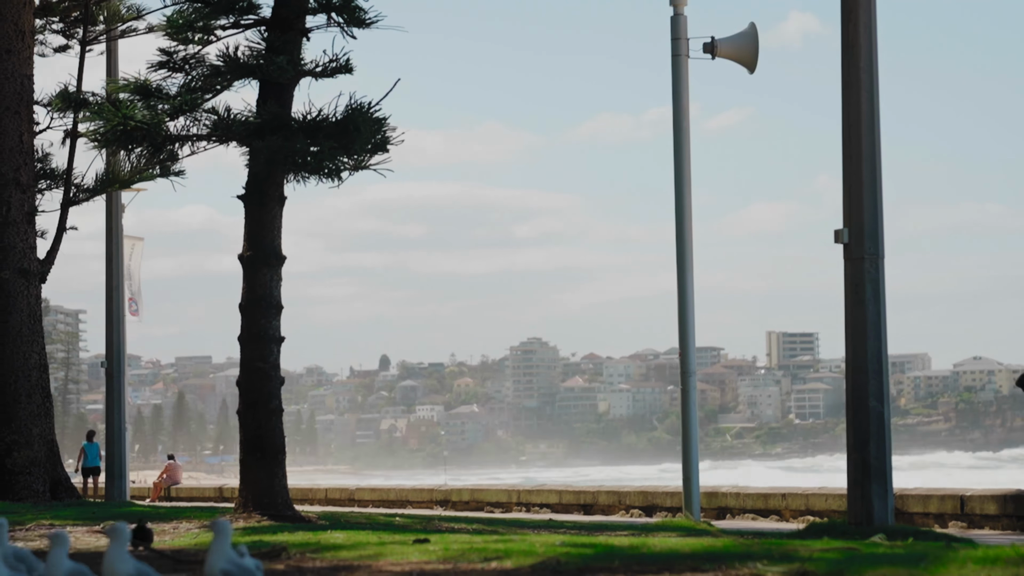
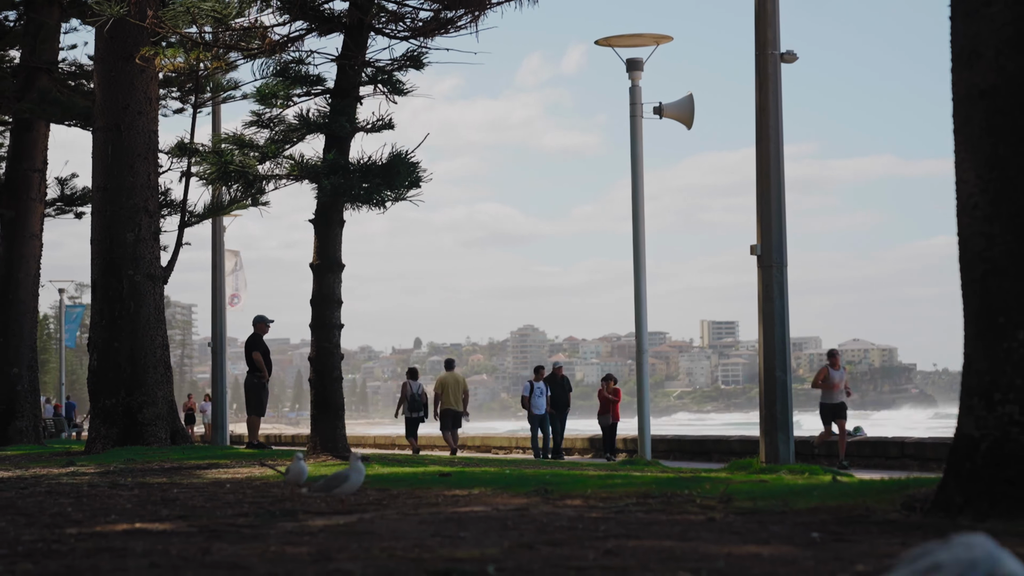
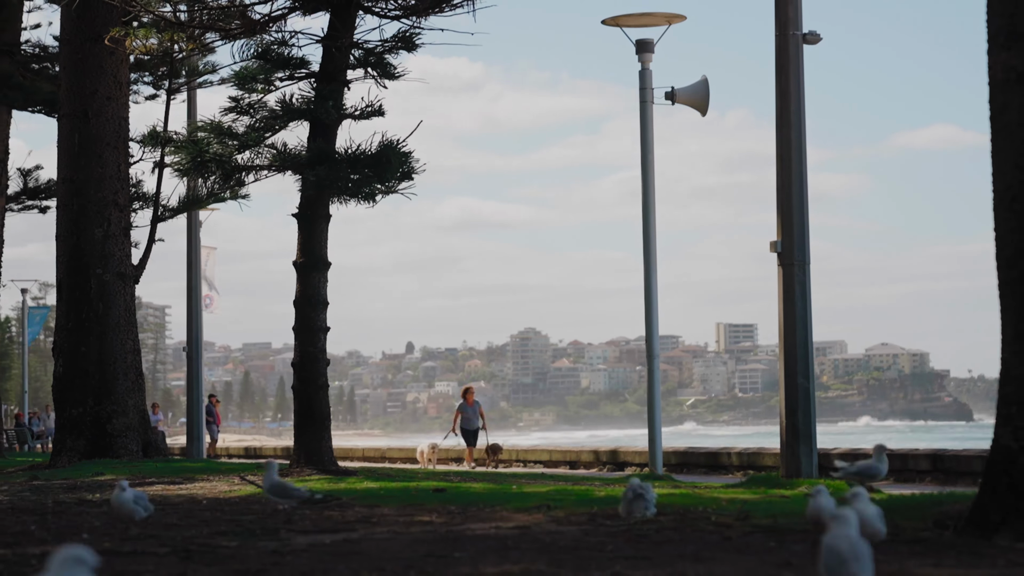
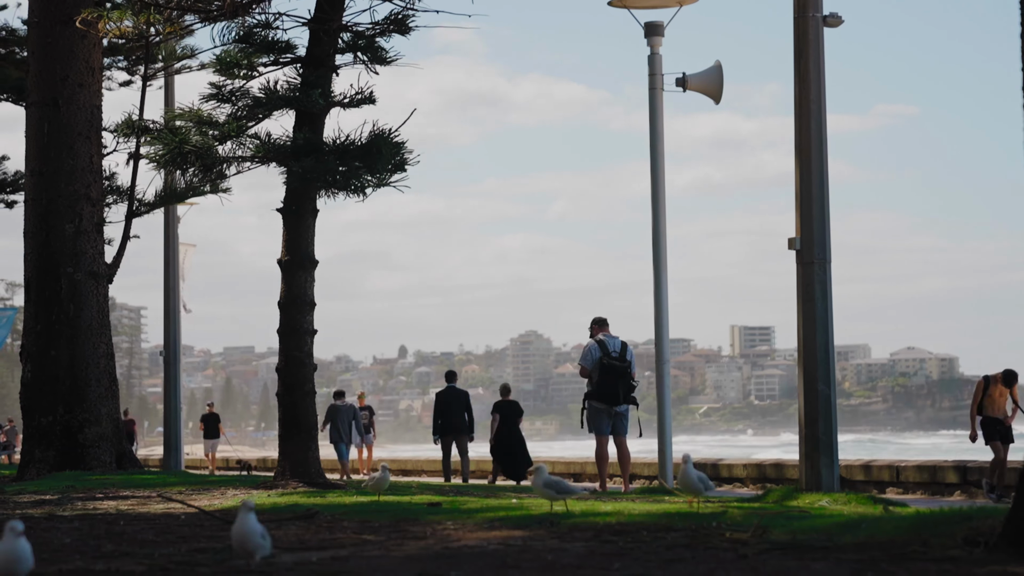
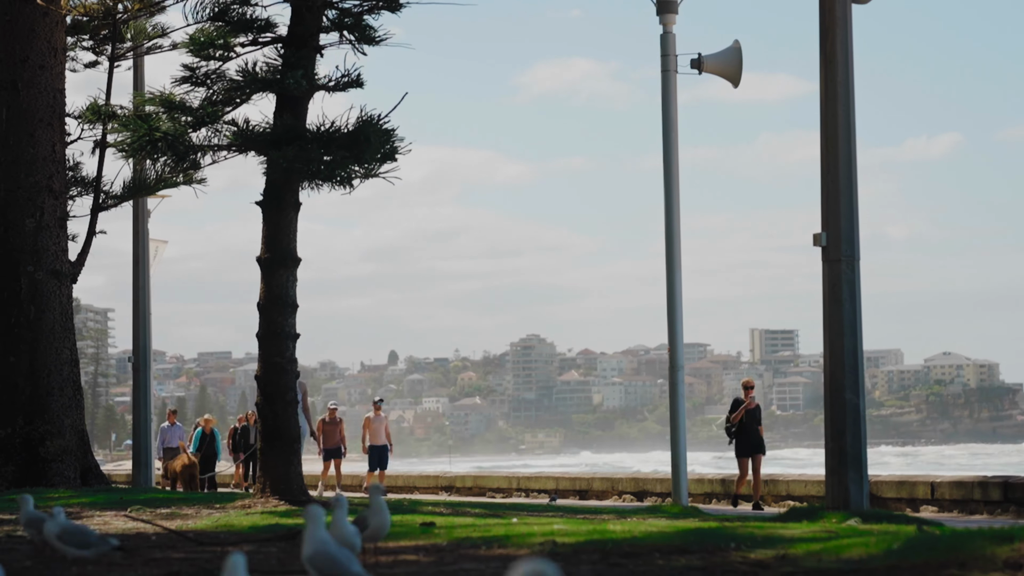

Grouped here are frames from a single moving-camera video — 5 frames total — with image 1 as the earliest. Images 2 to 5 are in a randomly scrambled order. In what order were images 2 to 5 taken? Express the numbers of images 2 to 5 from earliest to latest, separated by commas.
5, 4, 3, 2
